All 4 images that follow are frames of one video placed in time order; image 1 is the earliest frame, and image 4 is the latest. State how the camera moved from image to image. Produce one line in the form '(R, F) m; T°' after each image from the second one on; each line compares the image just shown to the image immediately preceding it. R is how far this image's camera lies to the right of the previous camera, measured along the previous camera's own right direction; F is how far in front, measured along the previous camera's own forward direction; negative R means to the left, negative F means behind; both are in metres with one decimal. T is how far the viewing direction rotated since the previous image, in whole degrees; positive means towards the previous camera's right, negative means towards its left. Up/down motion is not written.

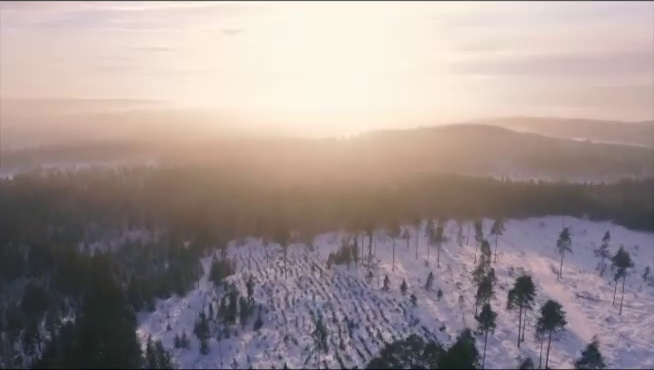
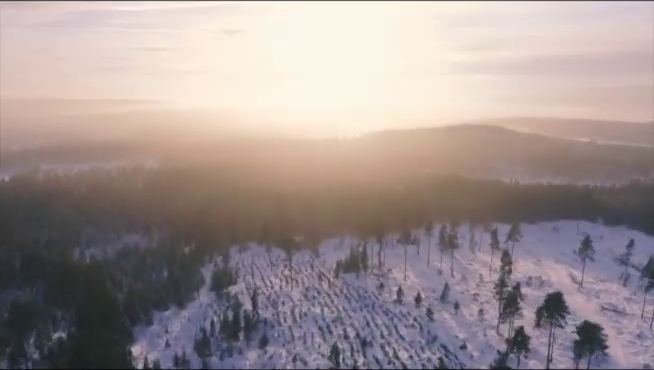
(-0.5, +2.1) m; 0°
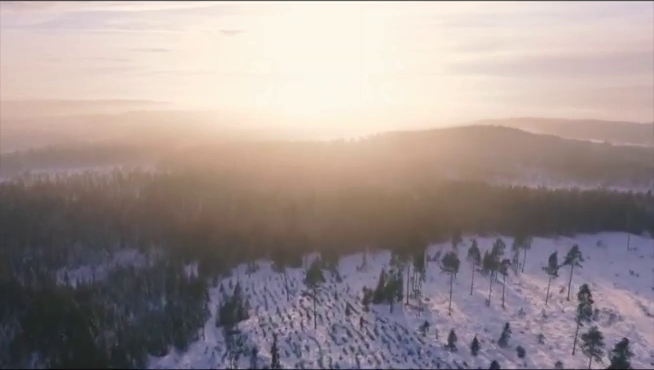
(-1.5, +5.8) m; 0°
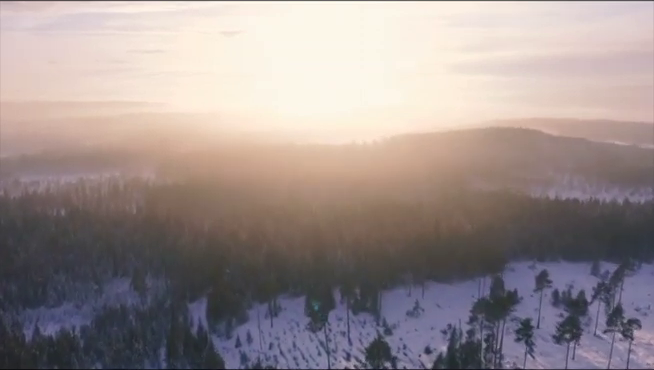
(-2.2, +8.4) m; 0°
